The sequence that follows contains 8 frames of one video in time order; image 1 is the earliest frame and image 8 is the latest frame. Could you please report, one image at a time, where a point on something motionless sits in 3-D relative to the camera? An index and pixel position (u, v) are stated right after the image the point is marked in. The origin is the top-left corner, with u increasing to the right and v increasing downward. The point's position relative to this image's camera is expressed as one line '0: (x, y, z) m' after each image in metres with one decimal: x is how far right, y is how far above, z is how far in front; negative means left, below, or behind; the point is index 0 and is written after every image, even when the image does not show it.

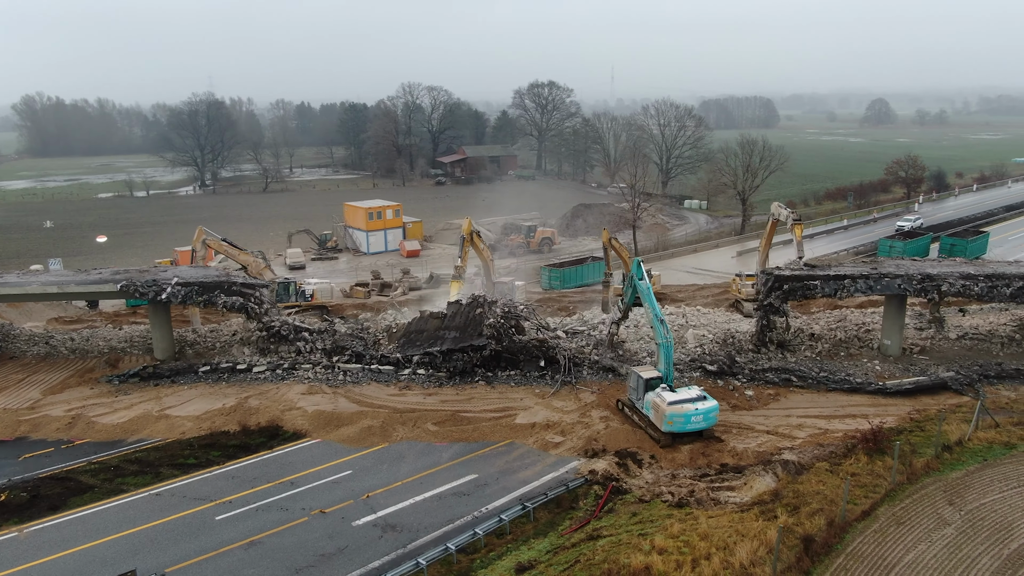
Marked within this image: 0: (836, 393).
0: (+7.4, -2.4, +17.8) m
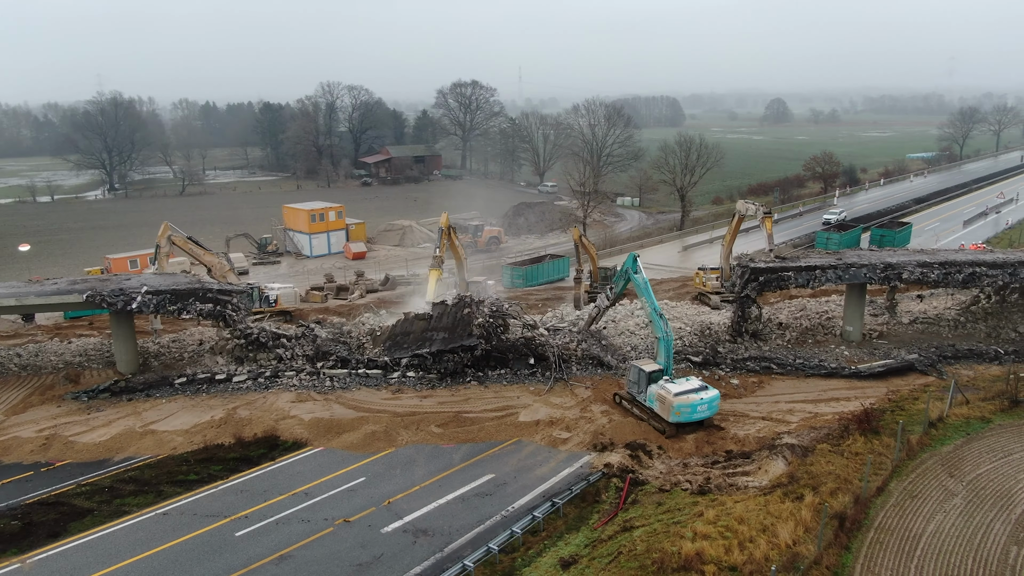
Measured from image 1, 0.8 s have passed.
0: (+7.3, -2.1, +18.7) m
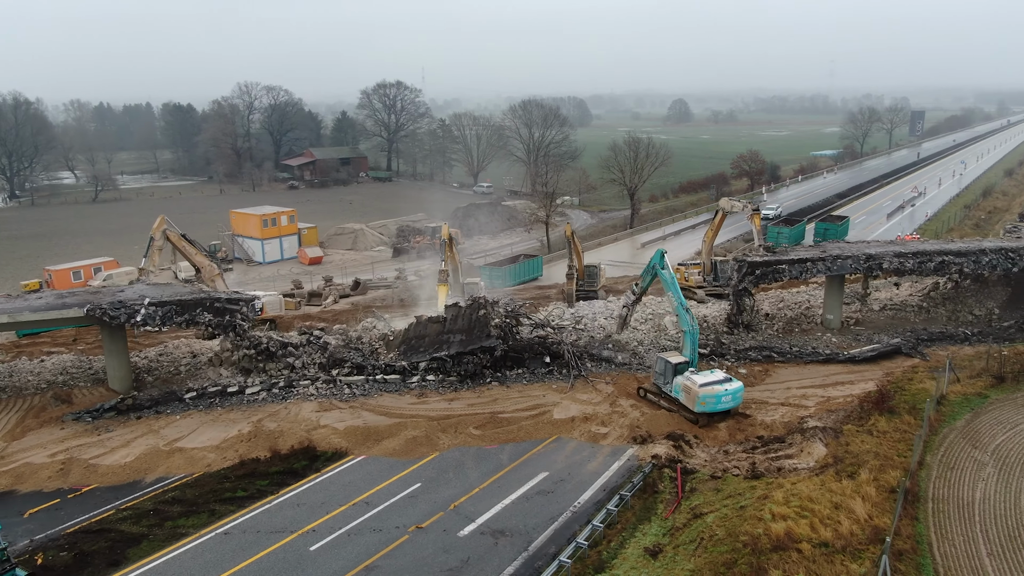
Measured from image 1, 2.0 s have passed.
0: (+7.6, -1.9, +19.8) m
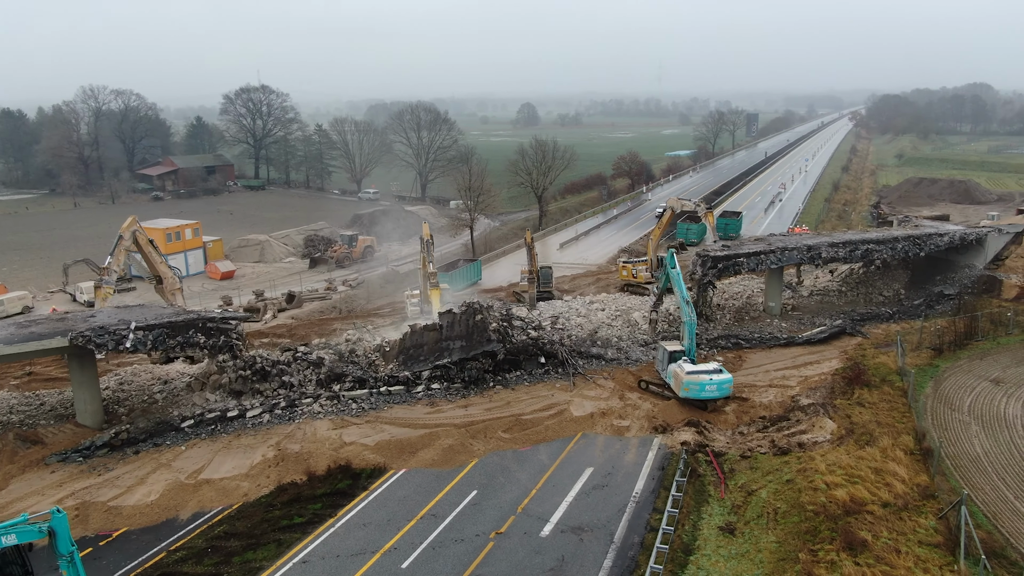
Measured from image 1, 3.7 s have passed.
0: (+7.3, -1.6, +21.5) m
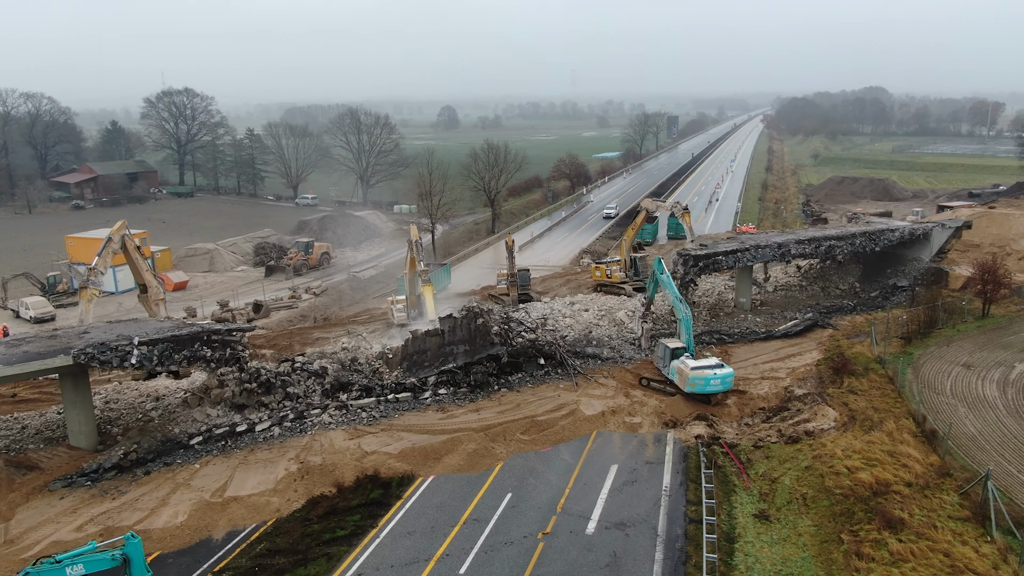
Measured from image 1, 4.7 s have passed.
0: (+7.0, -1.5, +22.4) m
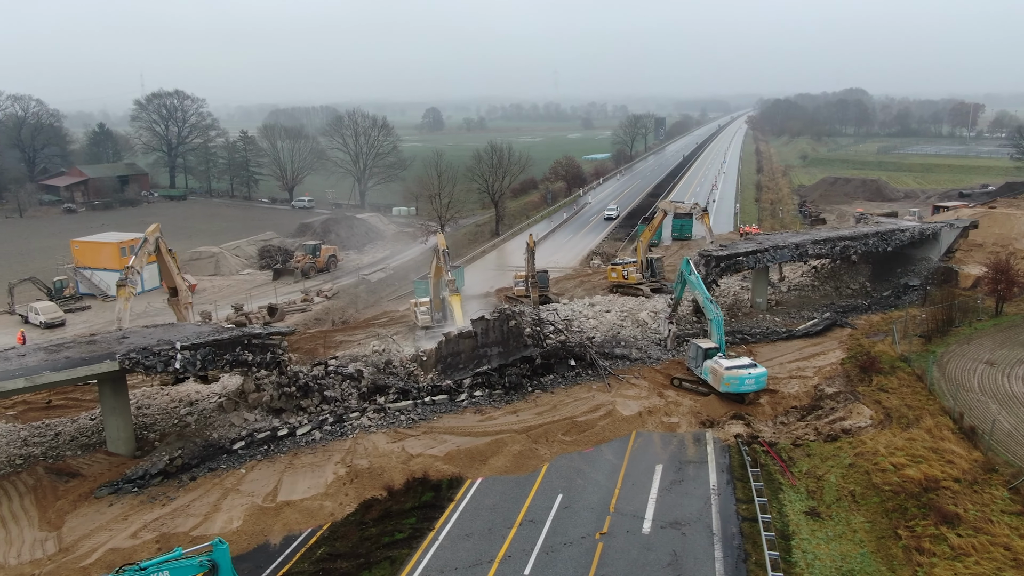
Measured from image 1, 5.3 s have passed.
0: (+7.8, -1.5, +22.7) m
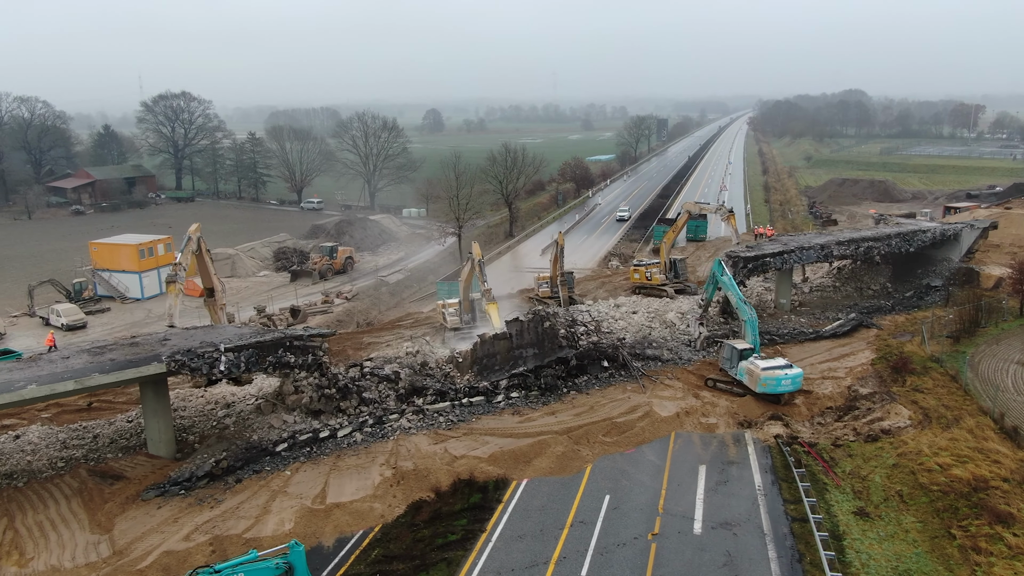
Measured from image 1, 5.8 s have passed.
0: (+8.6, -1.6, +22.7) m
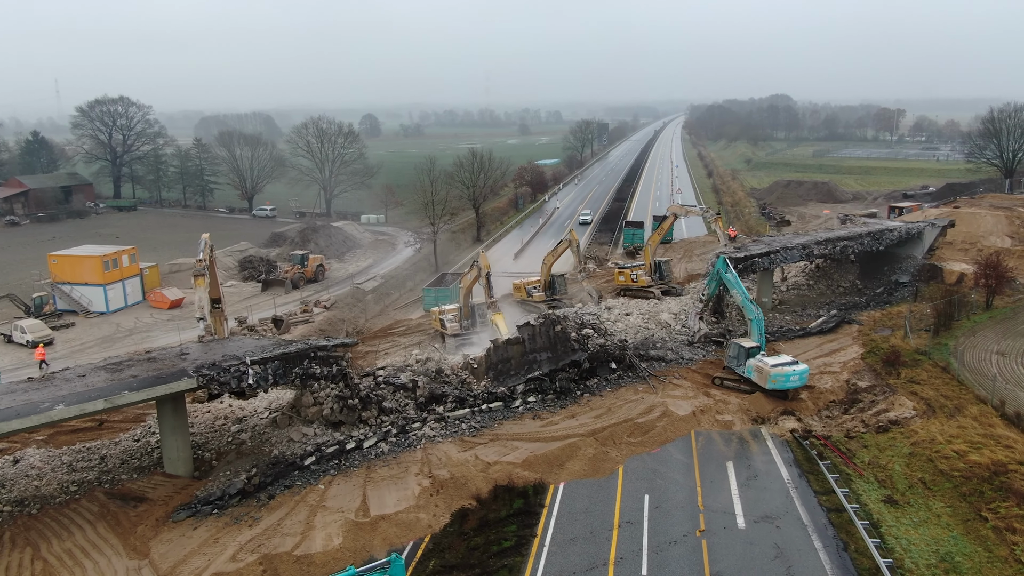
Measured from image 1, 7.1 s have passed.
0: (+8.6, -1.5, +23.5) m
